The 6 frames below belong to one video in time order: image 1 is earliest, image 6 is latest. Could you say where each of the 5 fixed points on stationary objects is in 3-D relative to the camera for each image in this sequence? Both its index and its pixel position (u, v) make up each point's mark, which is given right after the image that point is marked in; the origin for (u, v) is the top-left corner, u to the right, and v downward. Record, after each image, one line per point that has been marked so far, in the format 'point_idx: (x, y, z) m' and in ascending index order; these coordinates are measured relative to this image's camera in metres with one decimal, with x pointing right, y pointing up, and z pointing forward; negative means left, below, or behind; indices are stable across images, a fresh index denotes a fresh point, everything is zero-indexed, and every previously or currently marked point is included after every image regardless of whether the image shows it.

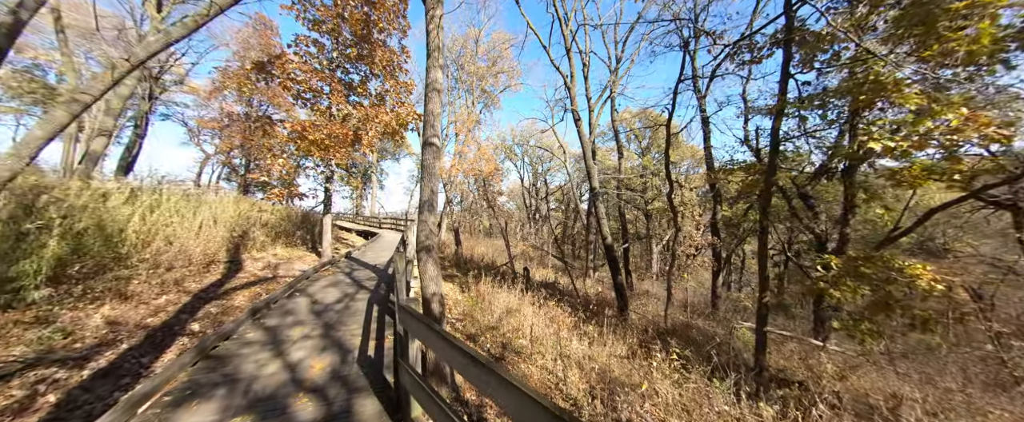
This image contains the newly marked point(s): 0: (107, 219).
0: (-5.9, -0.1, +4.4) m
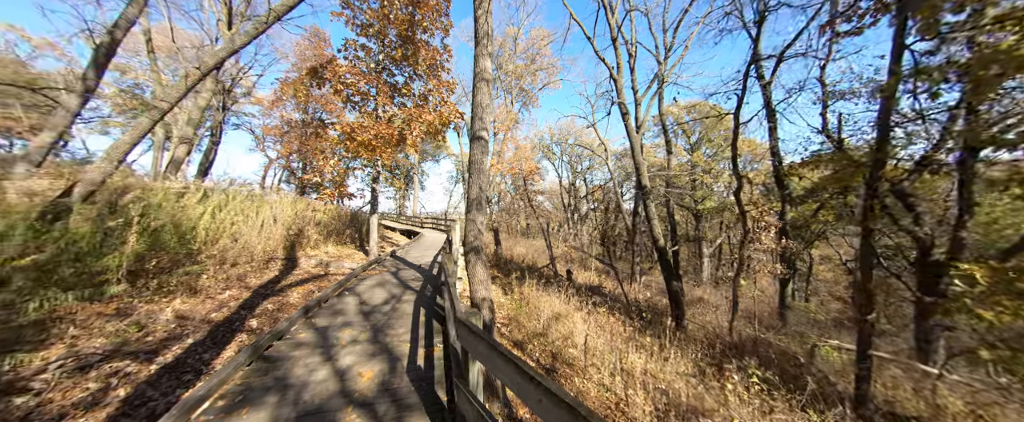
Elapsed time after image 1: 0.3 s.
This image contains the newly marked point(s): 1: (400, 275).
0: (-5.2, -0.1, +4.7) m
1: (-2.0, -1.2, +5.5) m
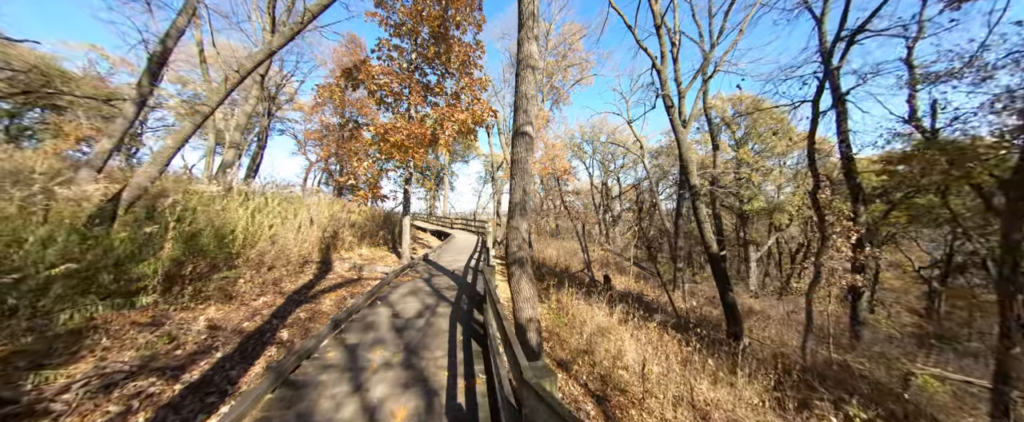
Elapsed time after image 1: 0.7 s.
0: (-4.5, -0.1, +4.7) m
1: (-1.4, -1.2, +5.2) m
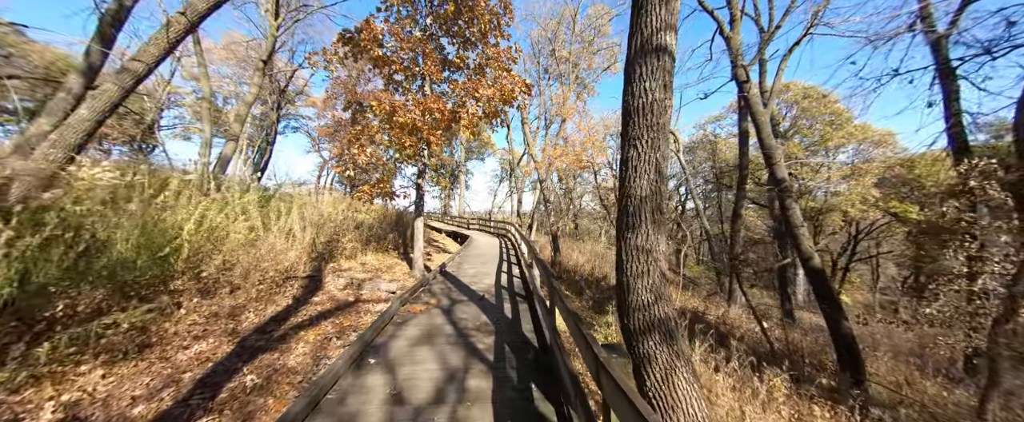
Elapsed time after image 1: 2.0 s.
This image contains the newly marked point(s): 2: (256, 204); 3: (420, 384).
0: (-3.9, -0.1, +3.2) m
1: (-0.7, -1.2, +3.6) m
2: (-5.1, +0.1, +5.9) m
3: (-0.7, -1.3, +2.3) m
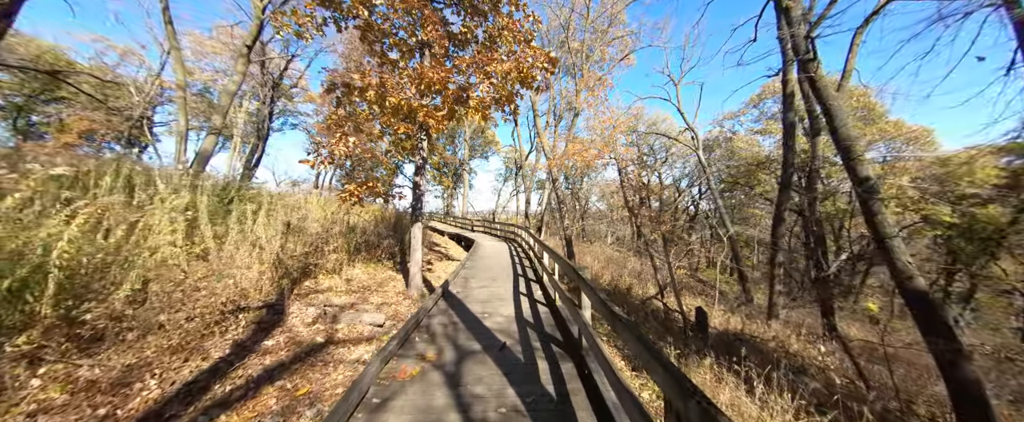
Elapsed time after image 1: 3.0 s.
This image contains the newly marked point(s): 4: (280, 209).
0: (-3.6, -0.2, +2.0) m
1: (-0.4, -1.3, +2.3) m
2: (-4.7, 0.0, +4.7) m
3: (-0.4, -1.4, +1.0) m
4: (-4.7, +0.2, +6.0) m
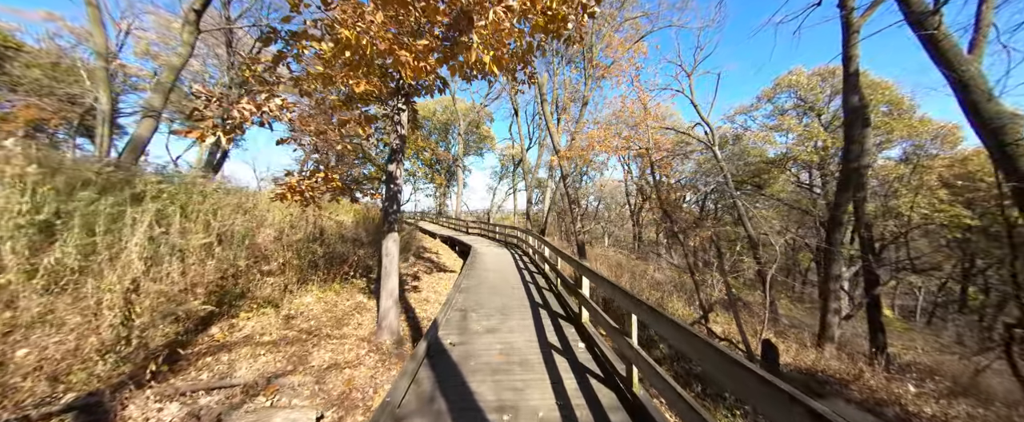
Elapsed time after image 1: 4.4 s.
0: (-3.2, -0.3, +0.1) m
1: (0.0, -1.4, +0.5) m
2: (-4.5, 0.0, +2.8) m
3: (-0.1, -1.4, -0.7) m
4: (-4.4, +0.2, +4.1) m
